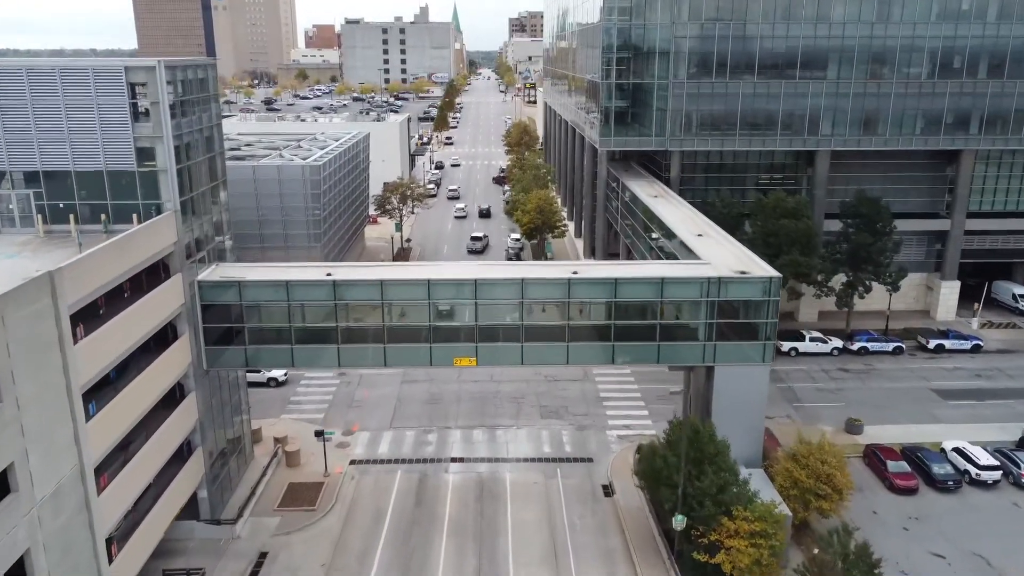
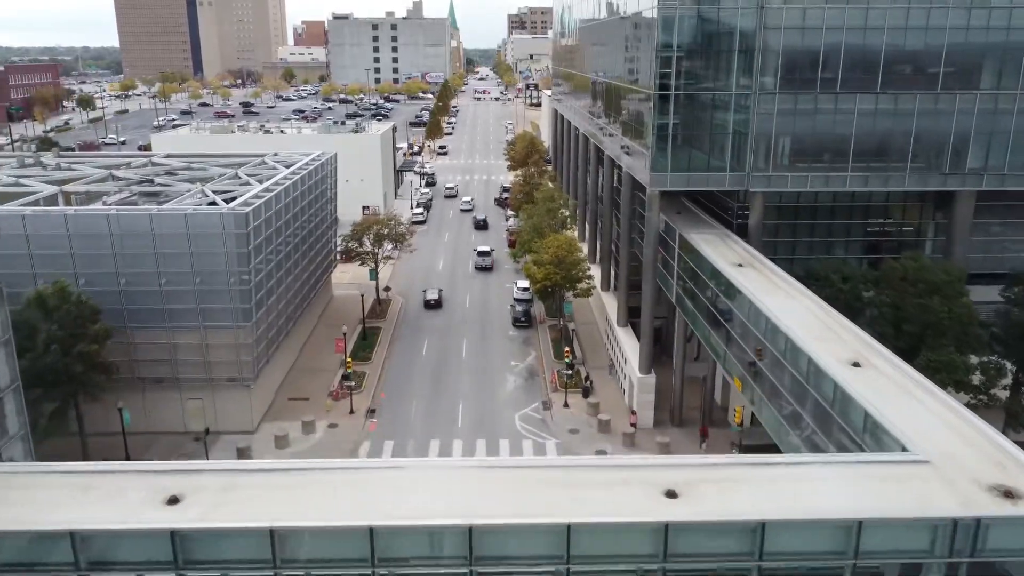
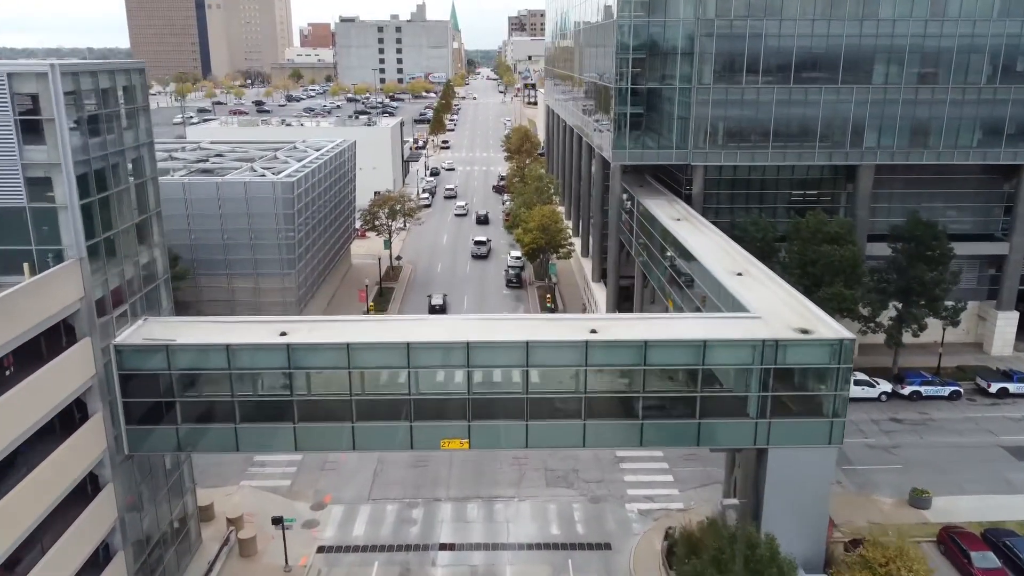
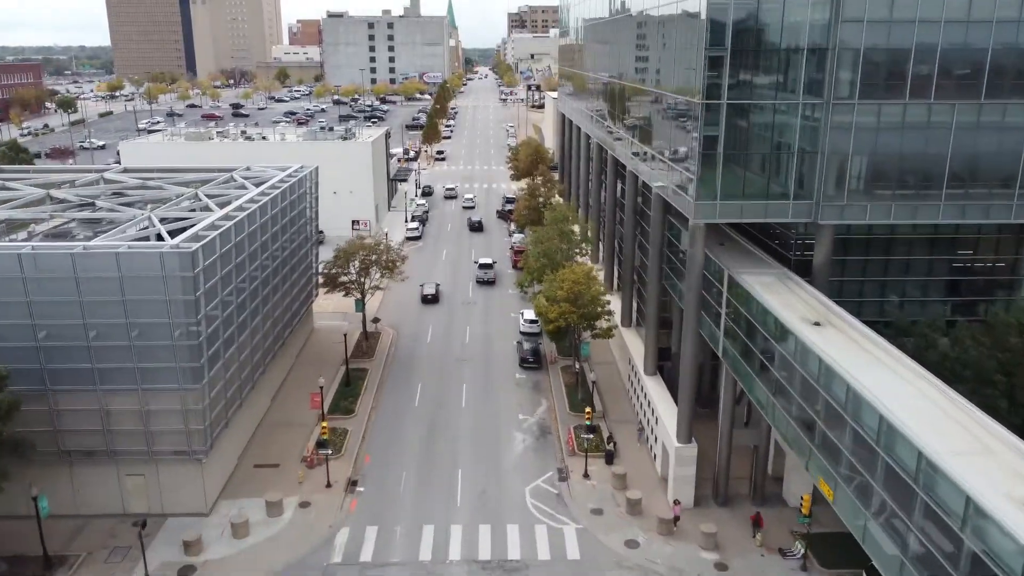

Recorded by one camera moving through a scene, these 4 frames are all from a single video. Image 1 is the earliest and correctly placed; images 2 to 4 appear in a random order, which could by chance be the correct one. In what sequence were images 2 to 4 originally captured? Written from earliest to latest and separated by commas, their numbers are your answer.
3, 2, 4
